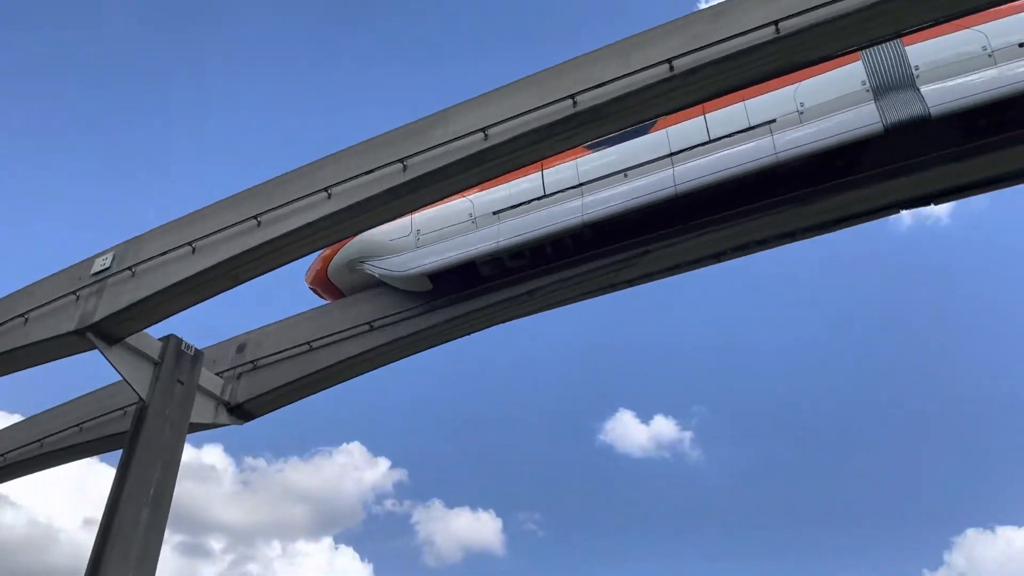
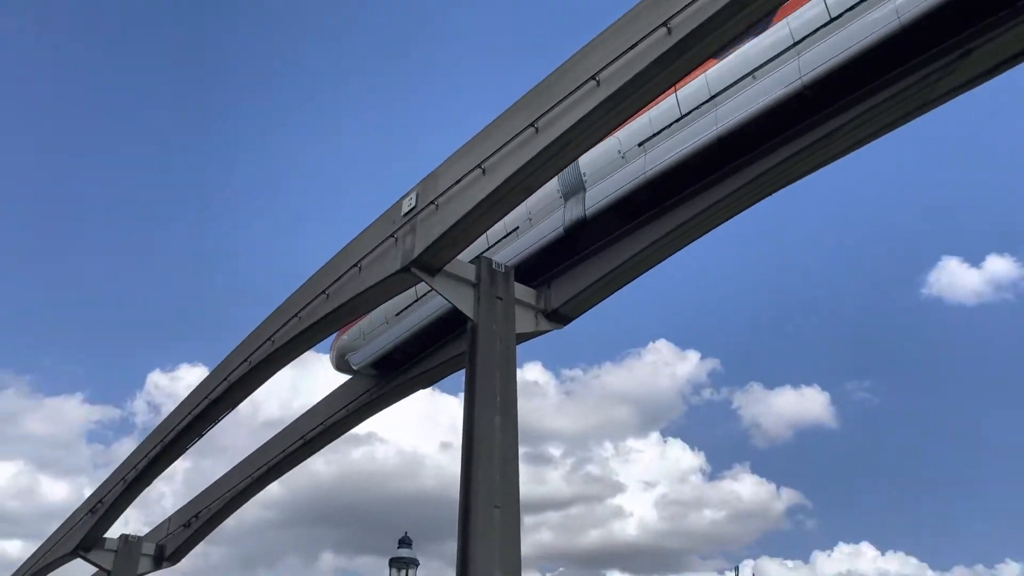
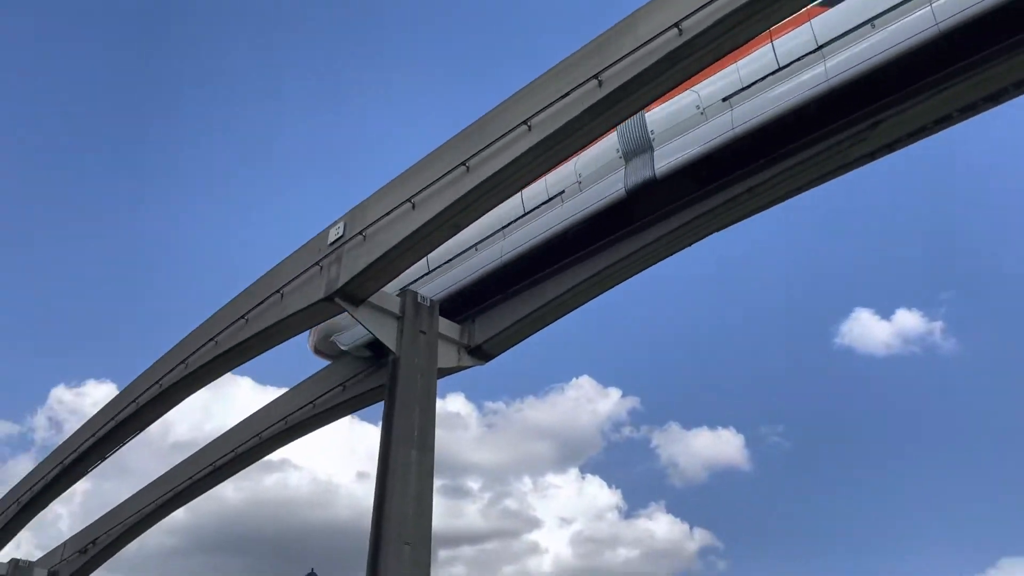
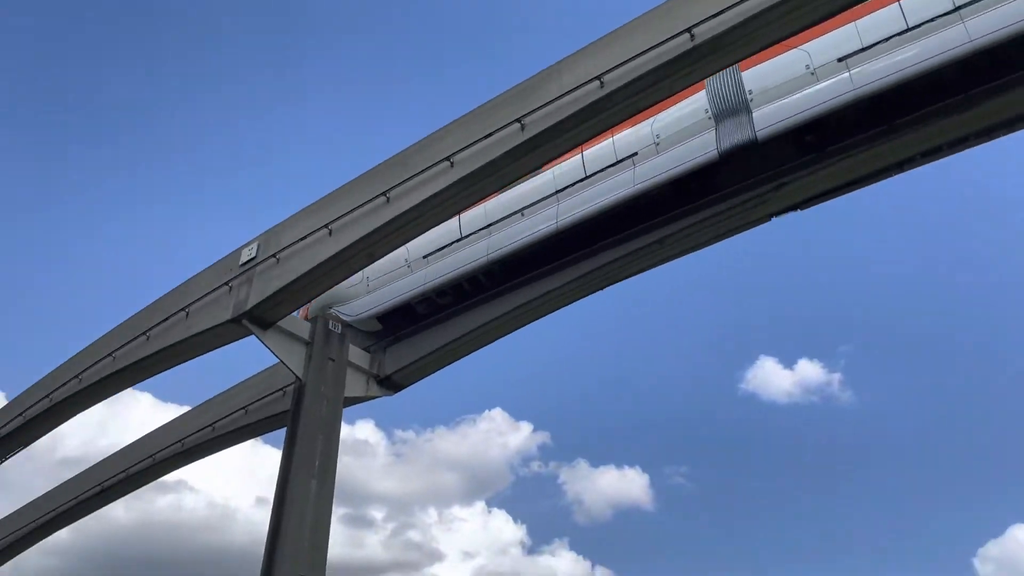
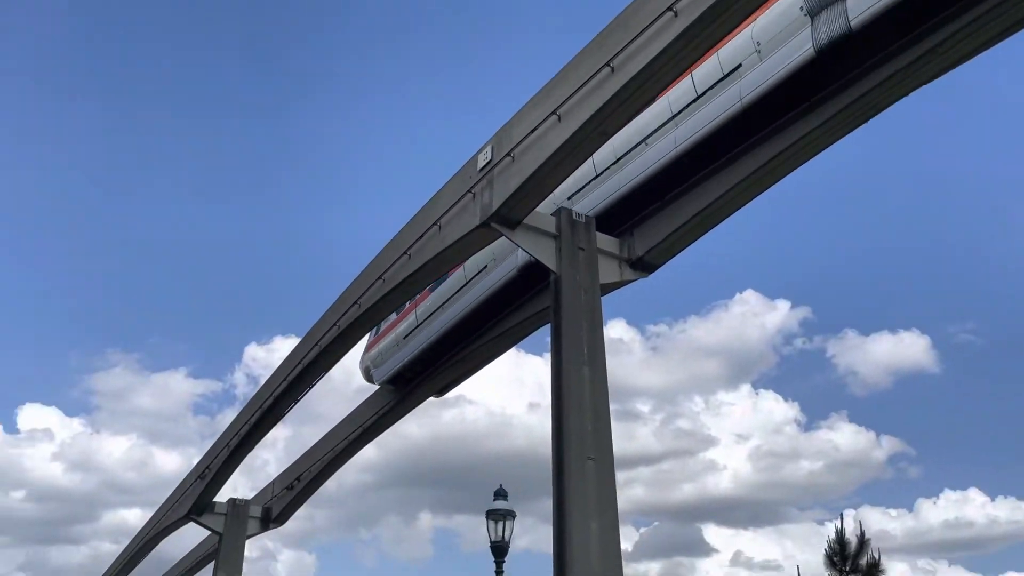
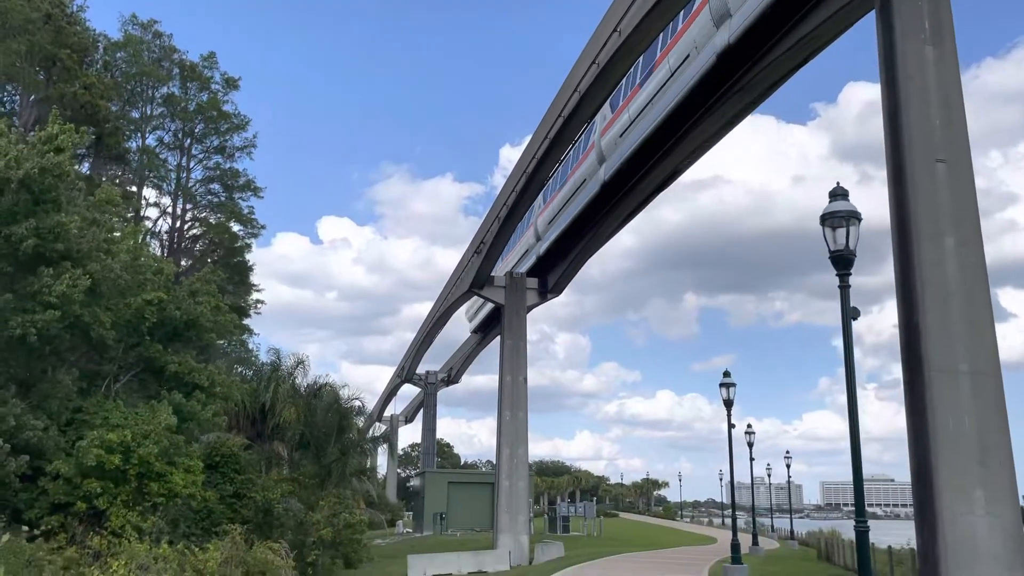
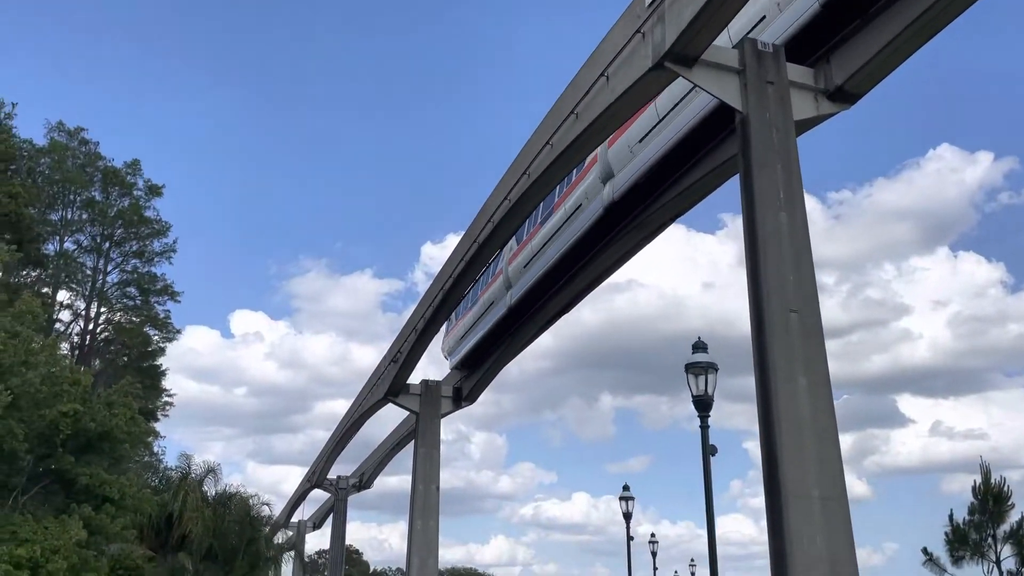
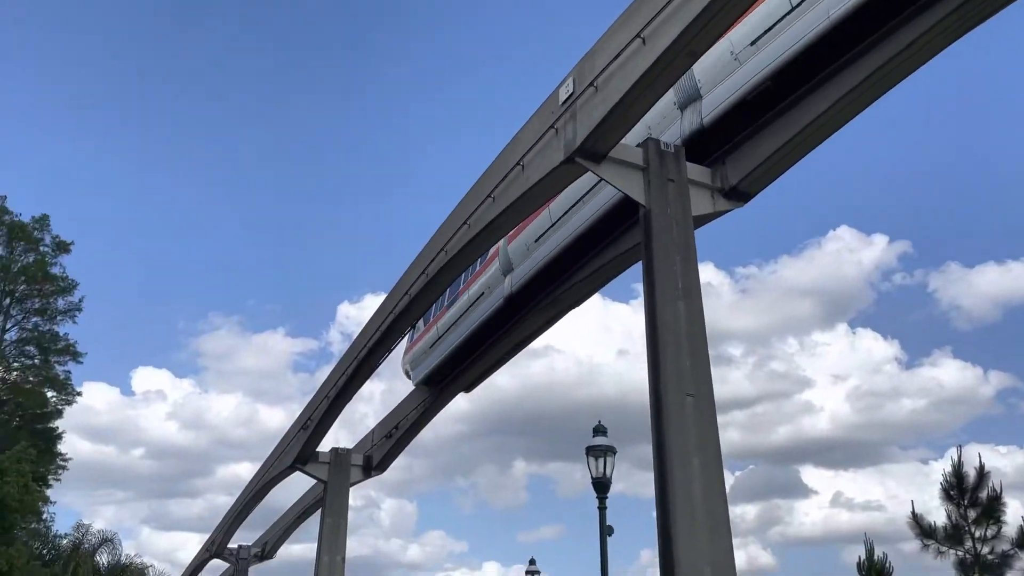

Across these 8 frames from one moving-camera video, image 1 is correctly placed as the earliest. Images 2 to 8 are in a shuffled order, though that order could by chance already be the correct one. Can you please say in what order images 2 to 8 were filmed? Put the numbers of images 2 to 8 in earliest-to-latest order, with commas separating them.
4, 3, 2, 5, 8, 7, 6
